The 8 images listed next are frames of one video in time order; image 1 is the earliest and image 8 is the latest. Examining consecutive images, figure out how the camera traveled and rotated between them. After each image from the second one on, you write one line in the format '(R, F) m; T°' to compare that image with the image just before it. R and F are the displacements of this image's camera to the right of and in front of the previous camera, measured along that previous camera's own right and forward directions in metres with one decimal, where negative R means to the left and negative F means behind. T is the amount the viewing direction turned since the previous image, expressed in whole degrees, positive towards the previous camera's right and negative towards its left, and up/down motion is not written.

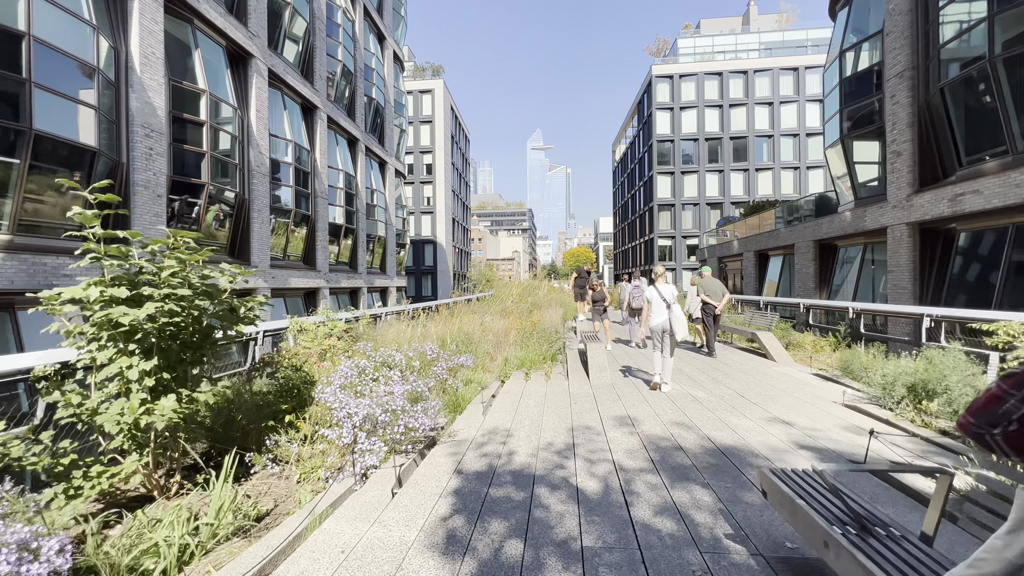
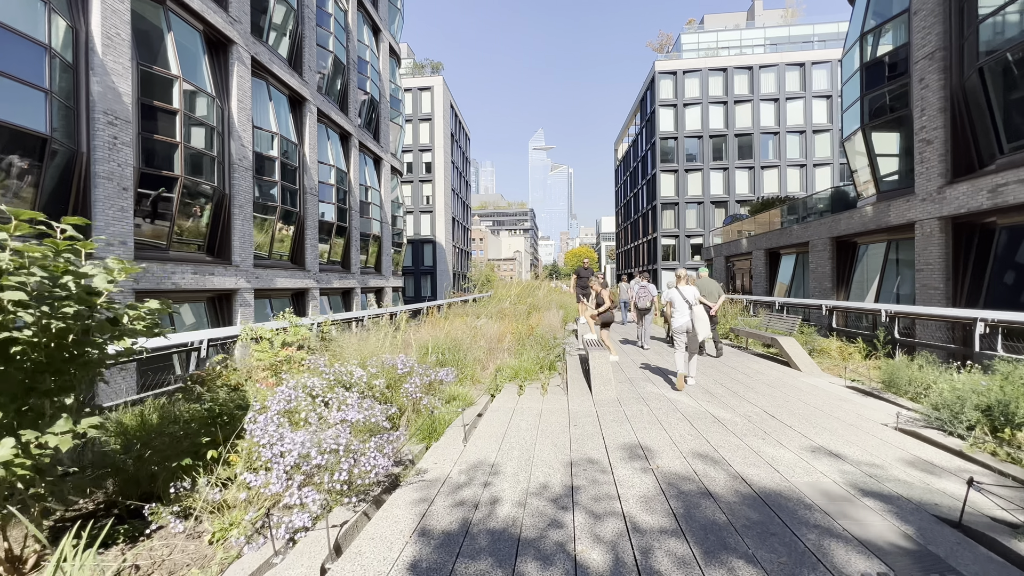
(+0.1, +0.8) m; 0°
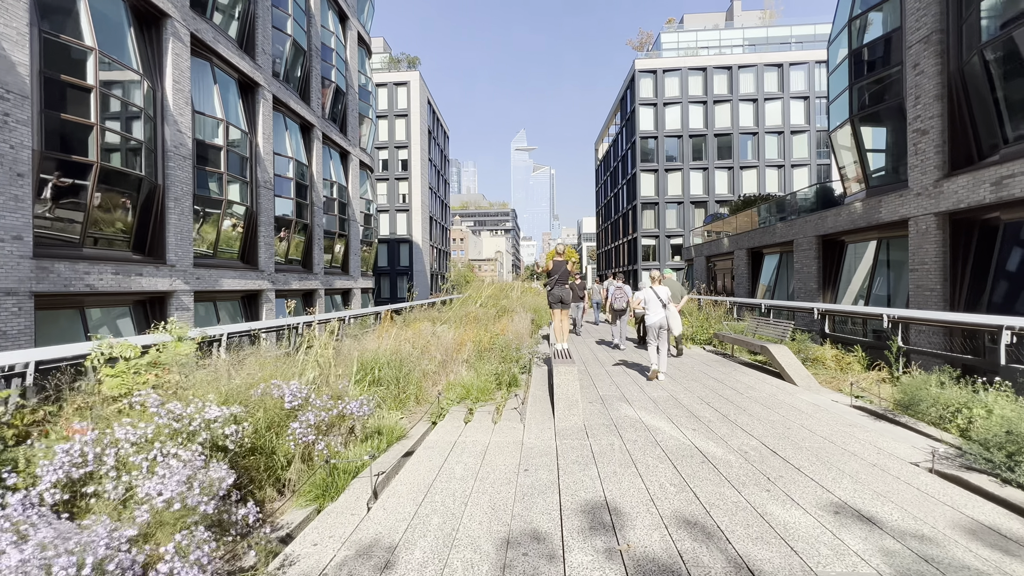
(+0.4, +1.0) m; +2°
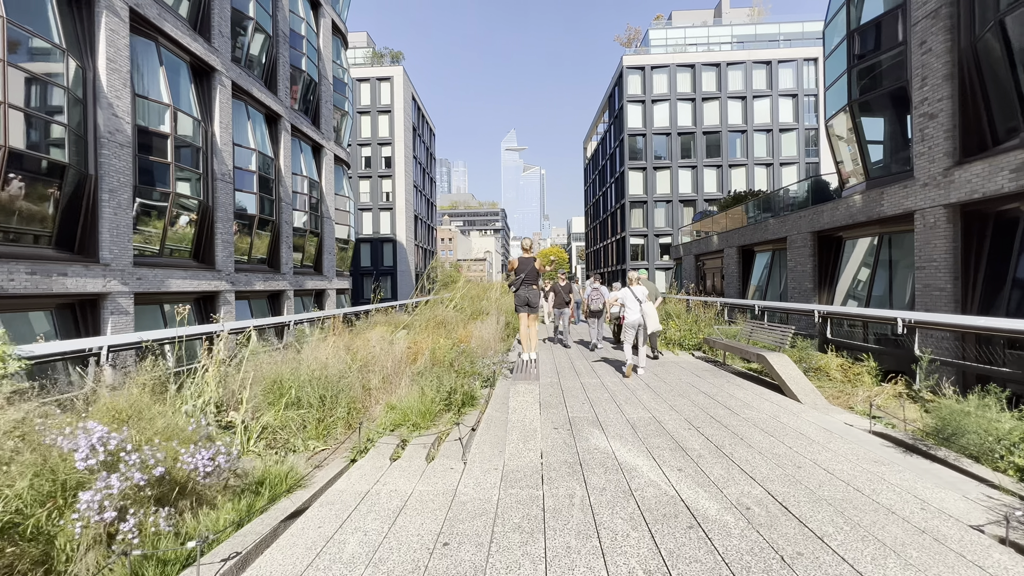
(+0.4, +0.9) m; +1°
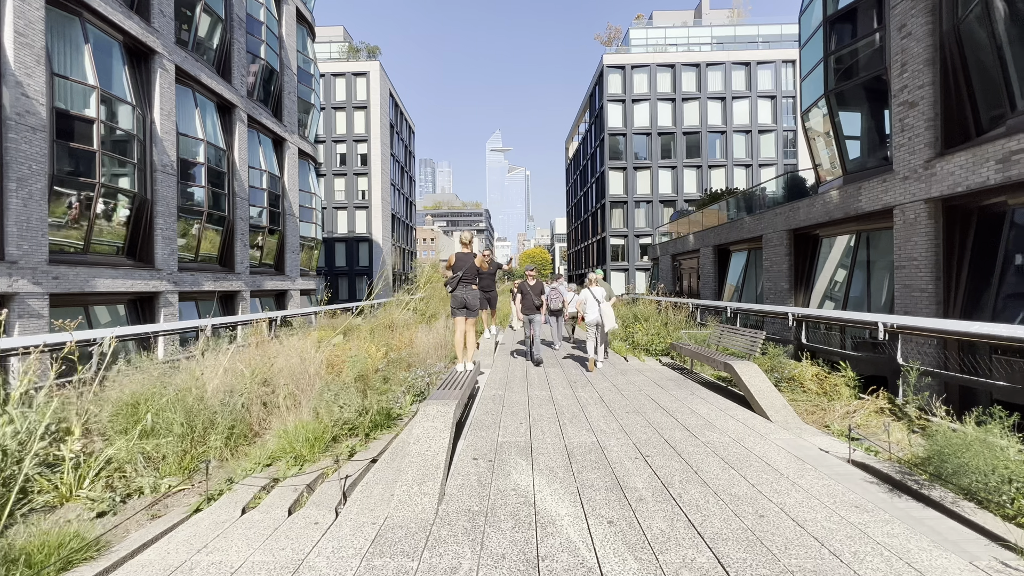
(+0.6, +0.7) m; +2°
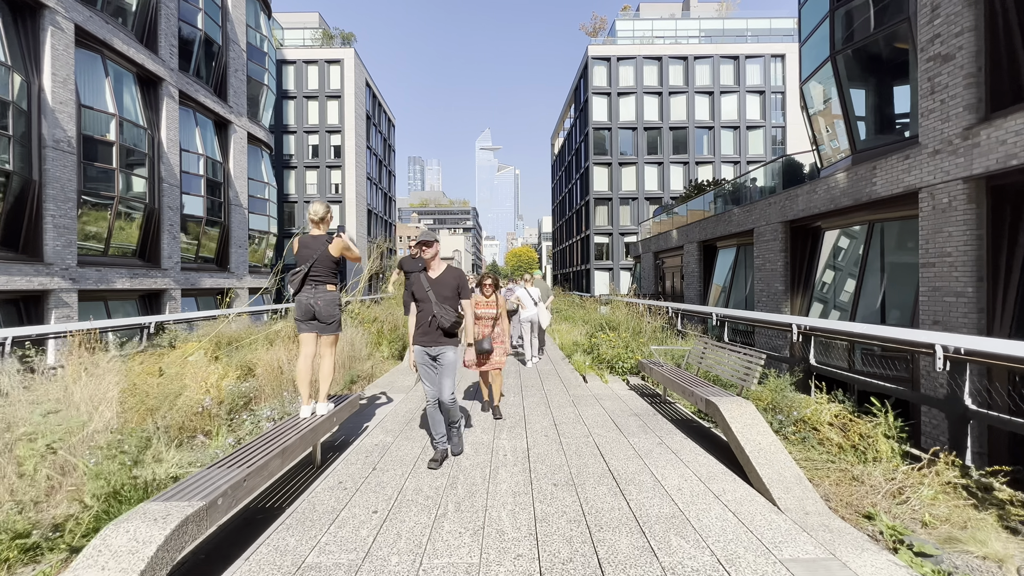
(+0.8, +1.7) m; +1°
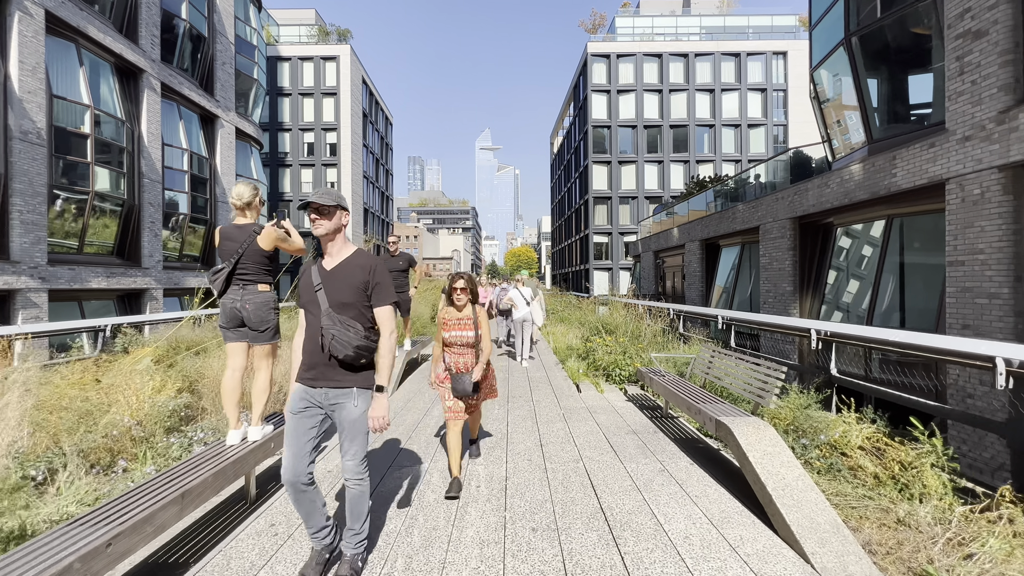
(+0.2, +0.6) m; 0°
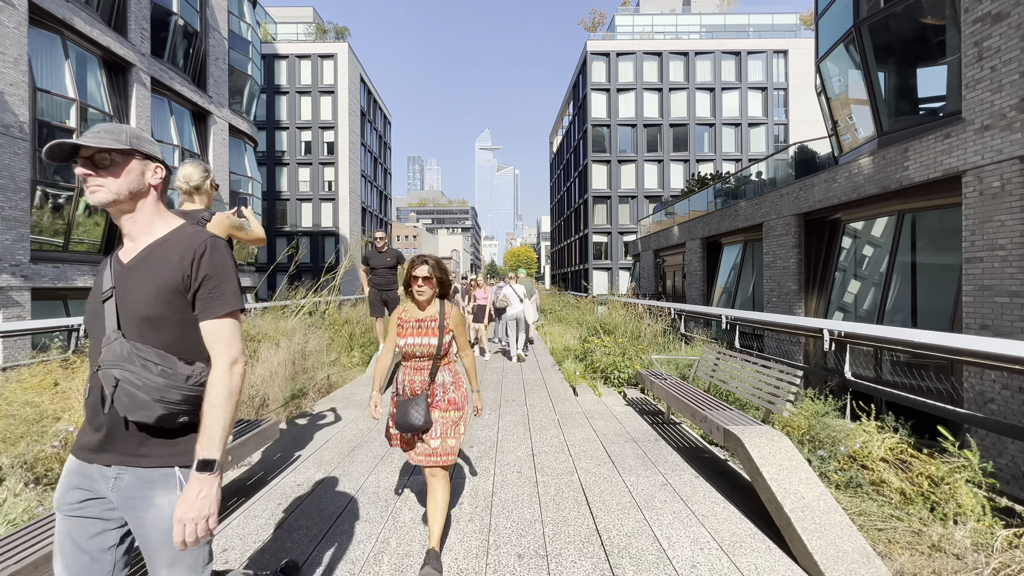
(+0.1, +0.3) m; 0°
